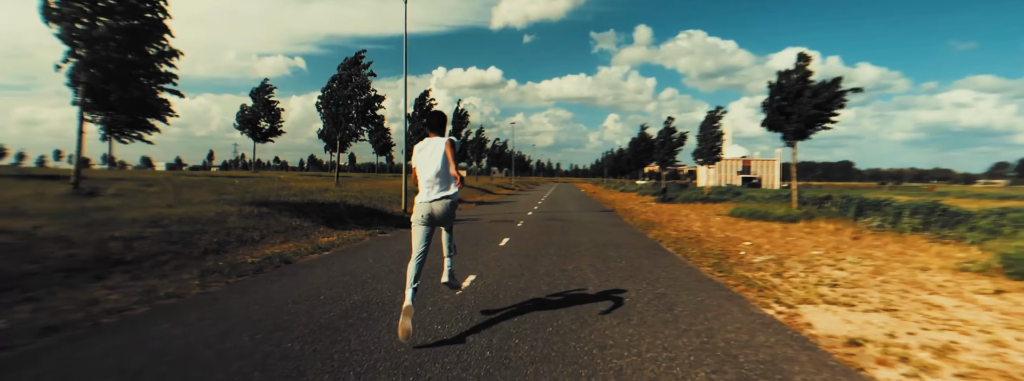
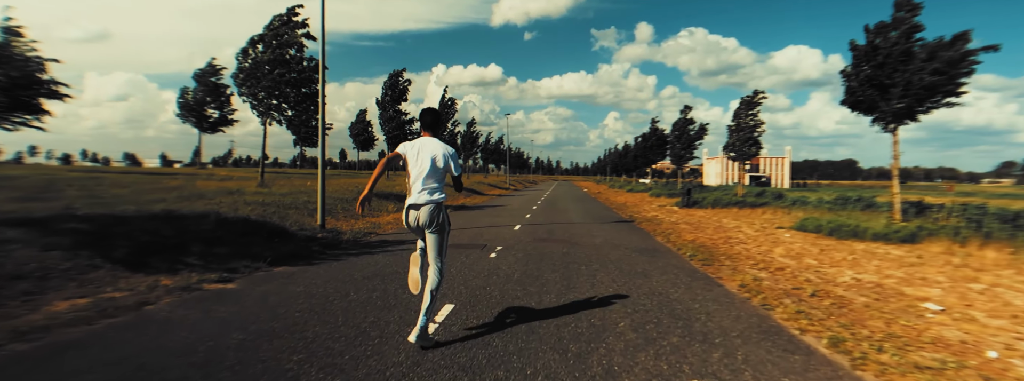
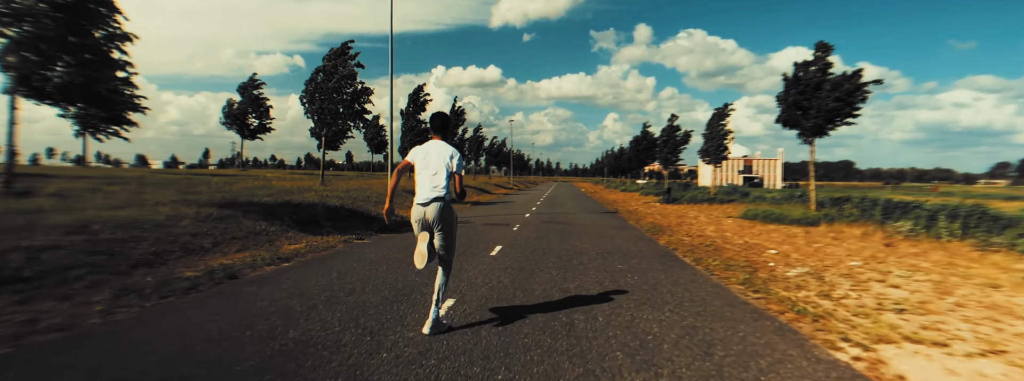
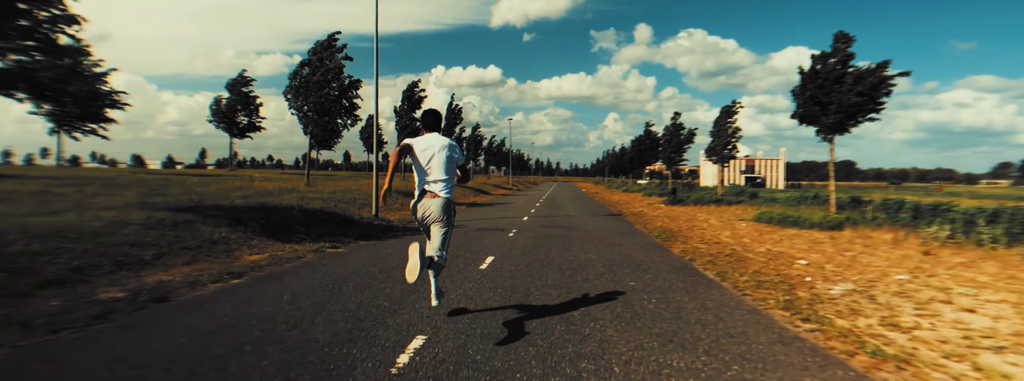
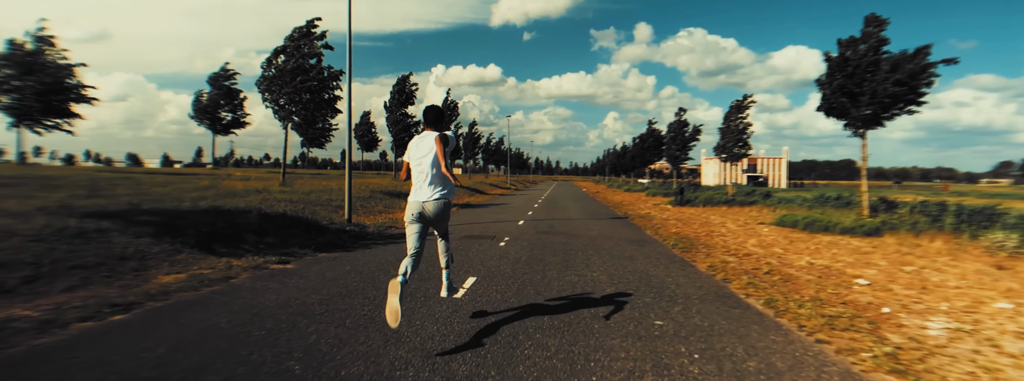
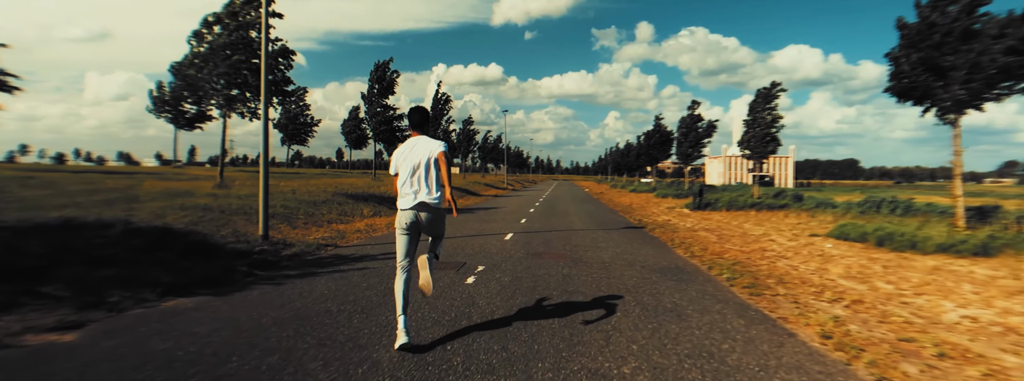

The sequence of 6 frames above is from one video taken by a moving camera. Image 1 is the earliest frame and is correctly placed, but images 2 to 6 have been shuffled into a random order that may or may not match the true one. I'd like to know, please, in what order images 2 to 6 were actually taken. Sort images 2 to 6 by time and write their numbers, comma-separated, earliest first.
3, 4, 5, 2, 6
